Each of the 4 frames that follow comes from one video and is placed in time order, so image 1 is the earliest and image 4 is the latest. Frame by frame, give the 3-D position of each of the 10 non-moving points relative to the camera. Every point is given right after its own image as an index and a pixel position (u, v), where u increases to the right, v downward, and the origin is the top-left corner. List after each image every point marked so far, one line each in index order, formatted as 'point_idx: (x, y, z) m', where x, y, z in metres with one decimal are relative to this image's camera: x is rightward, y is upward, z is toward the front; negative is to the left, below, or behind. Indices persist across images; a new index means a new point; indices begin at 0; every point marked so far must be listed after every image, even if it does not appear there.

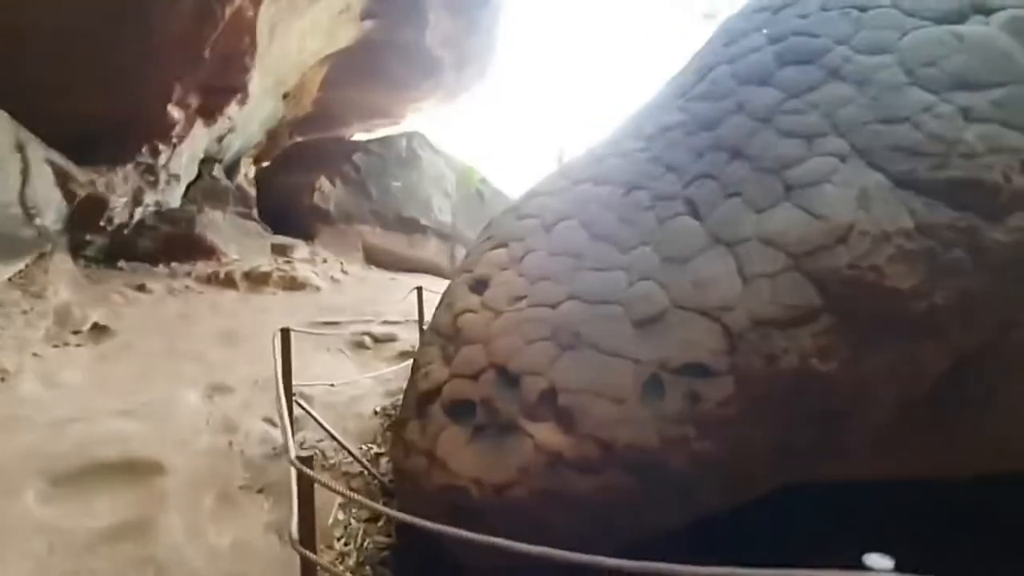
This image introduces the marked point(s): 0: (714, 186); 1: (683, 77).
0: (+0.6, +0.3, +1.4) m
1: (+0.6, +0.7, +1.8) m
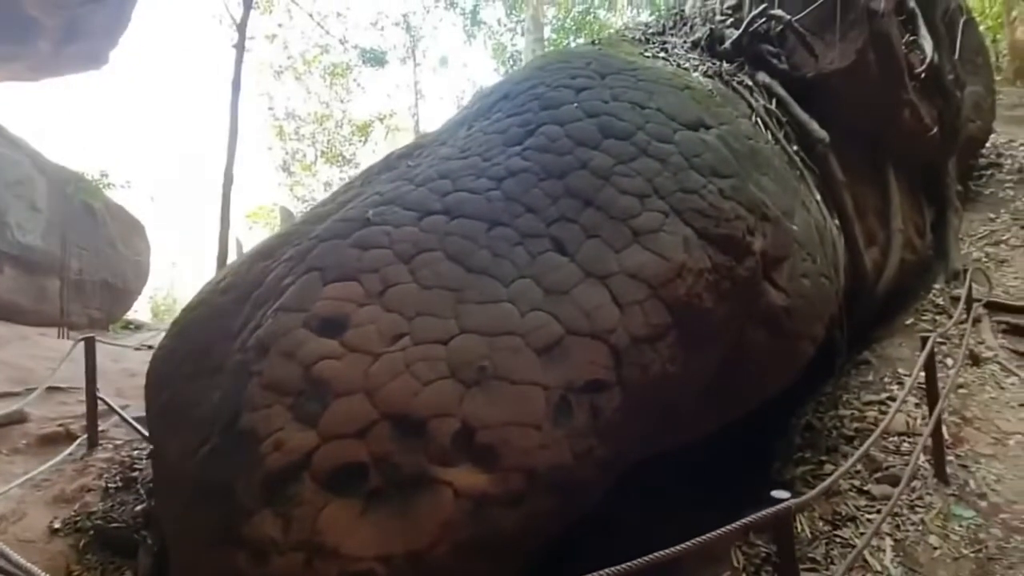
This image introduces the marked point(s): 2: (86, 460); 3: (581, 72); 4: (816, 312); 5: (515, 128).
0: (+0.2, +0.2, +1.7) m
1: (0.0, +0.6, +2.0) m
2: (-2.0, -0.8, +2.4) m
3: (+0.3, +0.9, +2.2) m
4: (+1.2, -0.1, +2.1) m
5: (0.0, +0.6, +2.0) m
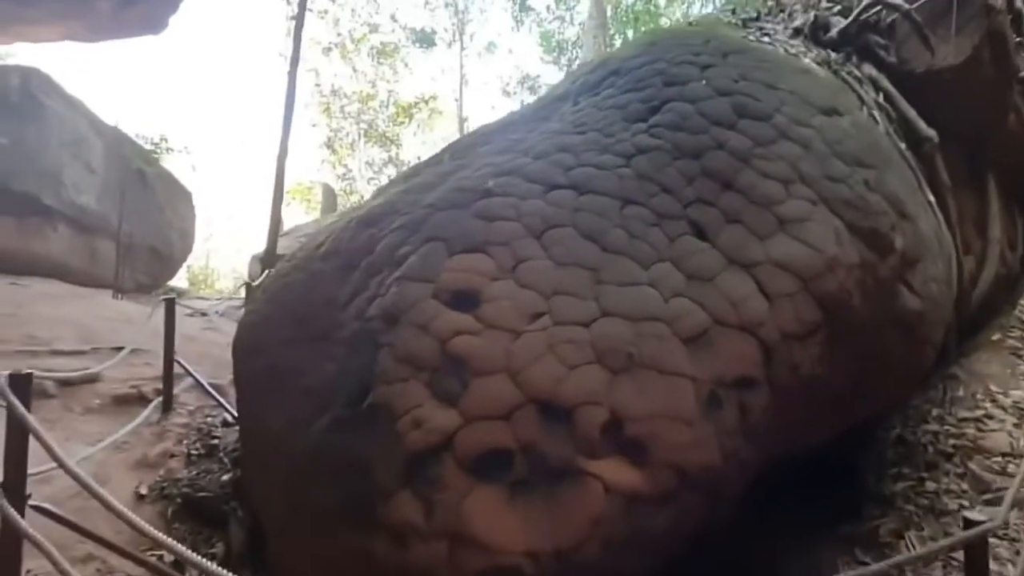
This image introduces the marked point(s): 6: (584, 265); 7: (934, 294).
0: (+0.6, +0.2, +1.5) m
1: (+0.4, +0.7, +1.9) m
2: (-1.6, -0.6, +2.4) m
3: (+0.7, +0.9, +2.1) m
4: (+1.6, -0.1, +2.0) m
5: (+0.4, +0.7, +1.9) m
6: (+0.2, +0.1, +1.4) m
7: (+1.5, 0.0, +1.9) m
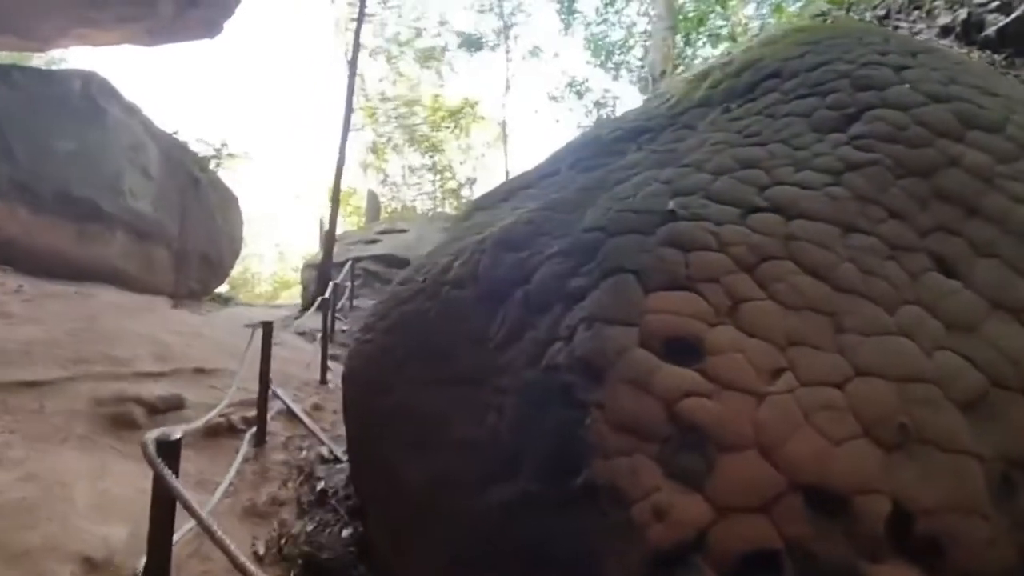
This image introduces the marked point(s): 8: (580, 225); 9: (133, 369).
0: (+1.1, +0.1, +1.3) m
1: (+0.9, +0.6, +1.6) m
2: (-1.1, -0.7, +2.2) m
3: (+1.3, +0.8, +1.8) m
4: (+2.1, -0.2, +1.7) m
5: (+1.0, +0.5, +1.6) m
6: (+0.7, 0.0, +1.2) m
7: (+2.0, -0.1, +1.6) m
8: (+0.2, +0.2, +1.5) m
9: (-2.7, -0.5, +3.6) m
